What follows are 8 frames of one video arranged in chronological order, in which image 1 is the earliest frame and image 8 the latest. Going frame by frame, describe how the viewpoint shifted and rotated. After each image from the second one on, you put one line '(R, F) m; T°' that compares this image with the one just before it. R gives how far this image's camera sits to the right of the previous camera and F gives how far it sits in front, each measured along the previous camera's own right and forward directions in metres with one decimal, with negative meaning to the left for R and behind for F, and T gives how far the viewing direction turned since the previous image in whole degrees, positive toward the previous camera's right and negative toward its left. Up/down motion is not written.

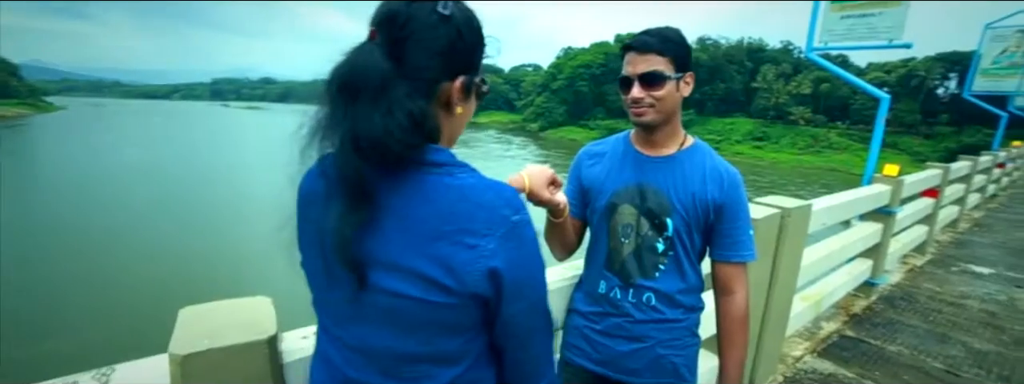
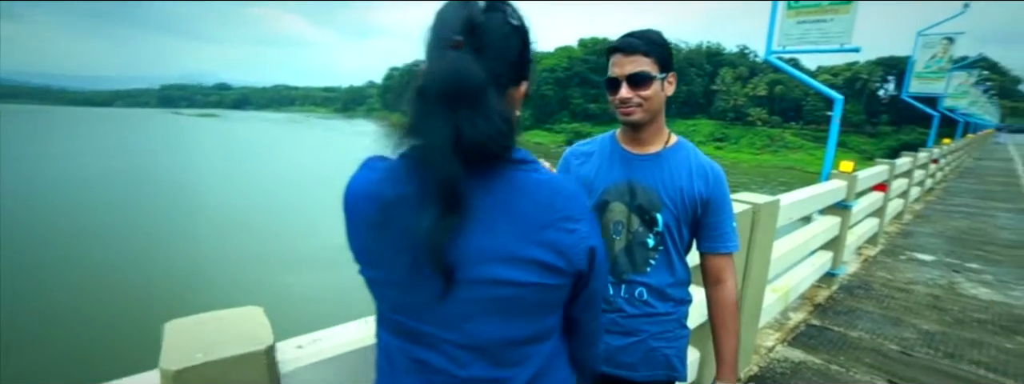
(-0.1, -0.2) m; +4°
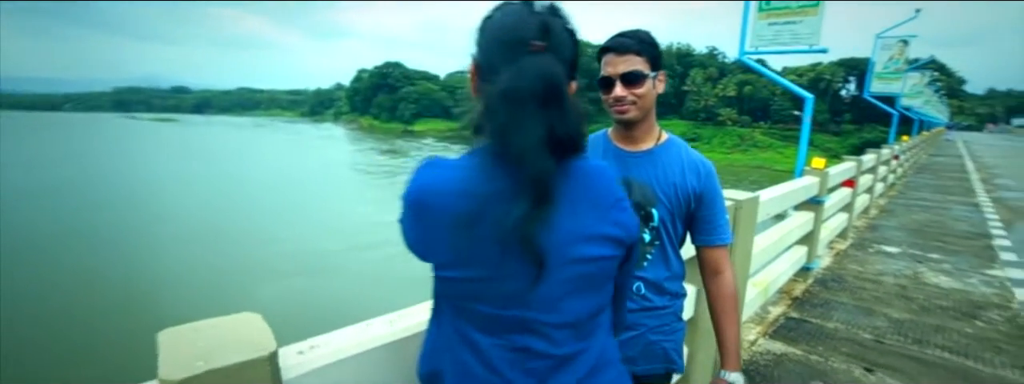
(-0.1, -0.1) m; +3°
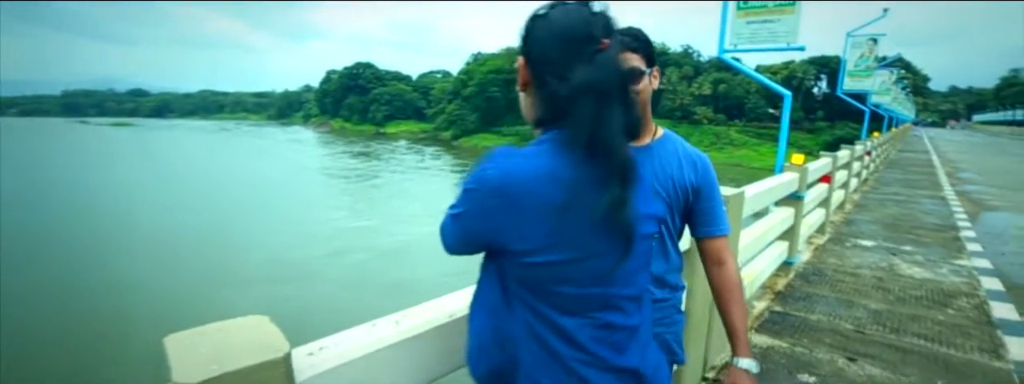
(-0.1, 0.0) m; +3°
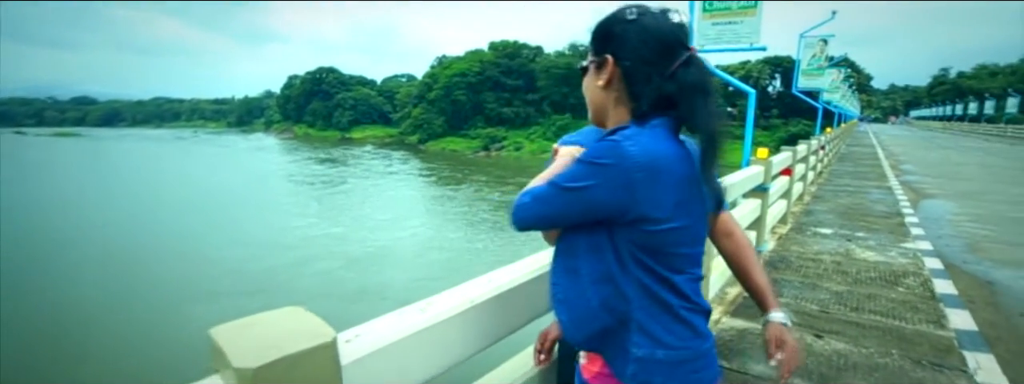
(-0.2, -0.2) m; +4°
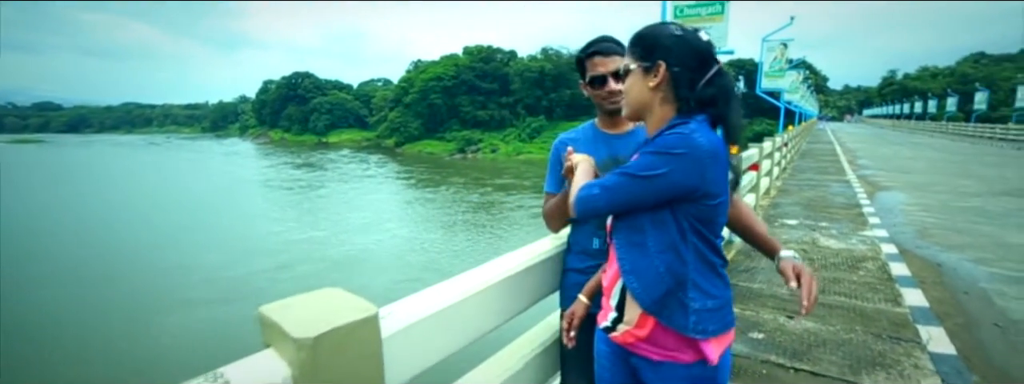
(-0.1, -0.3) m; +2°
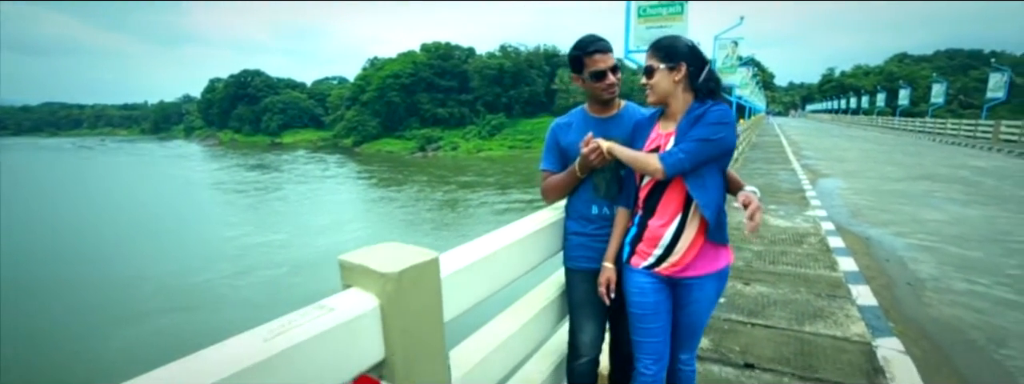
(-0.2, -0.3) m; +4°
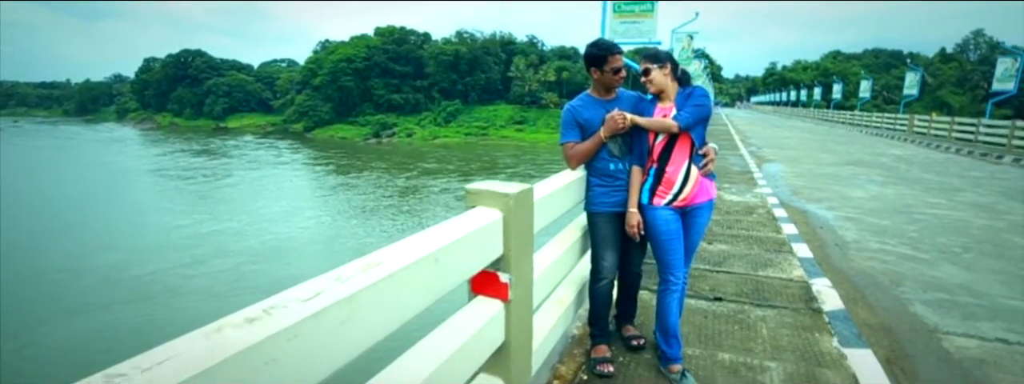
(-0.4, -0.5) m; +5°
